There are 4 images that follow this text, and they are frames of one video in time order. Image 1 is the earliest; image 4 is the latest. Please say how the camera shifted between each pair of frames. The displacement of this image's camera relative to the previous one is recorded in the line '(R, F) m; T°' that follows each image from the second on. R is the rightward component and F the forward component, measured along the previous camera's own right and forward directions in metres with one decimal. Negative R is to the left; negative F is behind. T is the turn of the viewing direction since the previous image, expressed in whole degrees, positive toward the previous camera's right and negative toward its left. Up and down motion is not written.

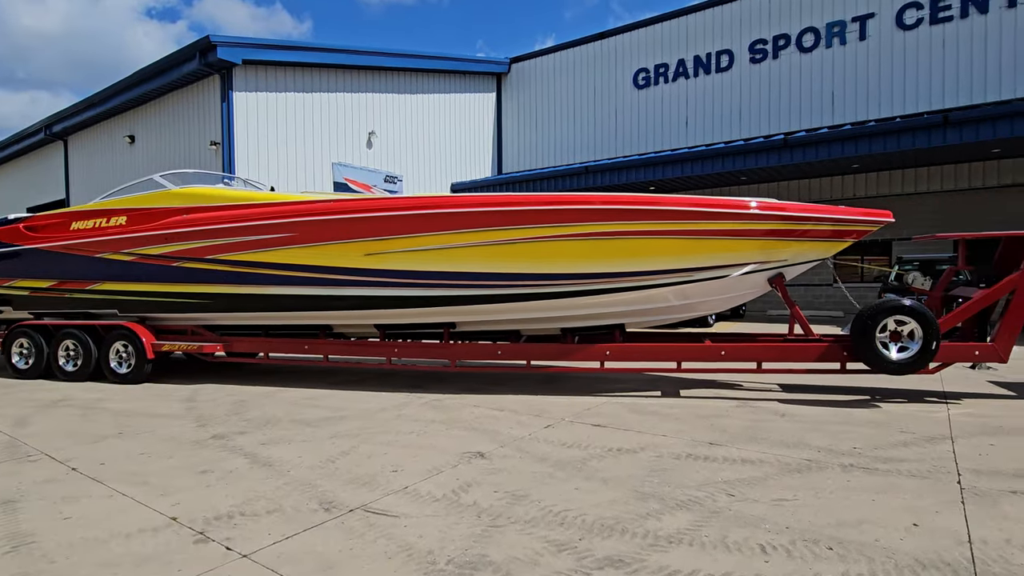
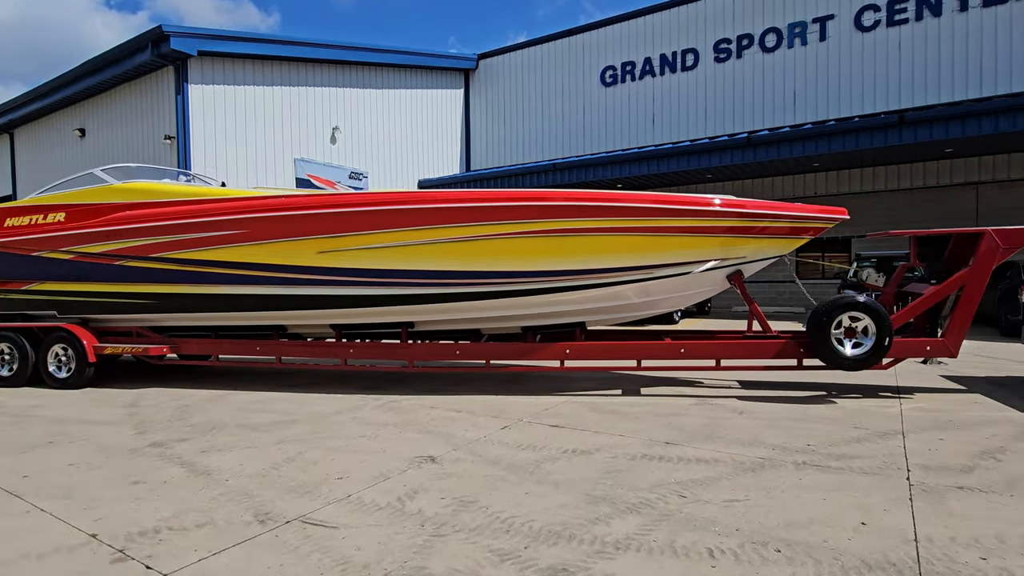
(+0.1, +0.1) m; +3°
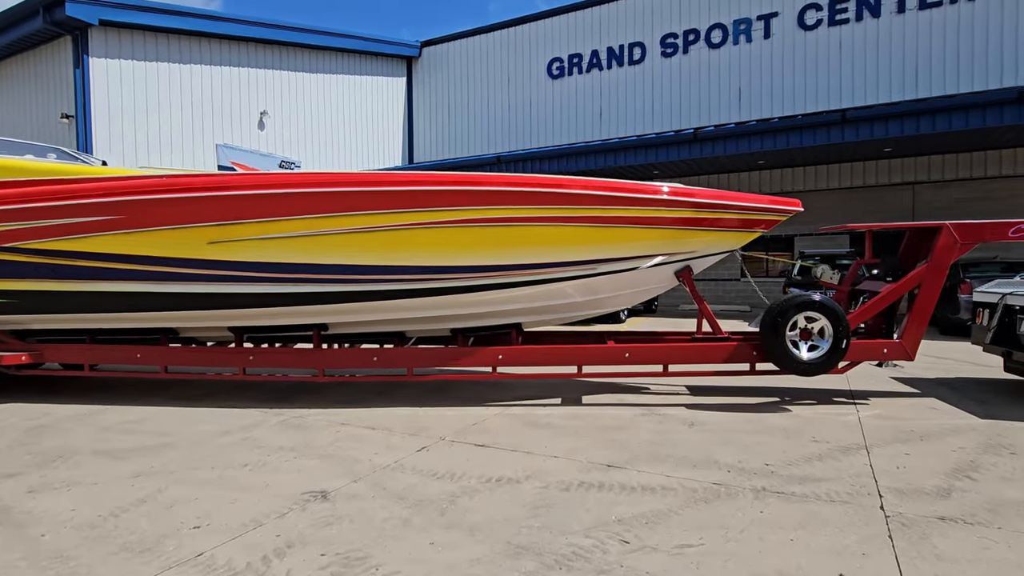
(+0.2, +0.6) m; +5°
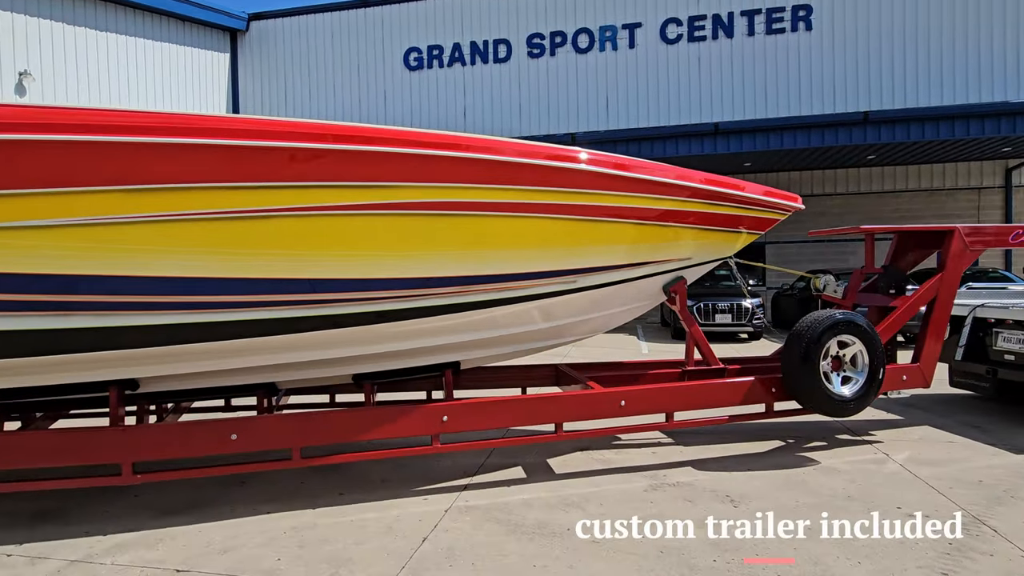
(-0.6, +1.6) m; +17°
